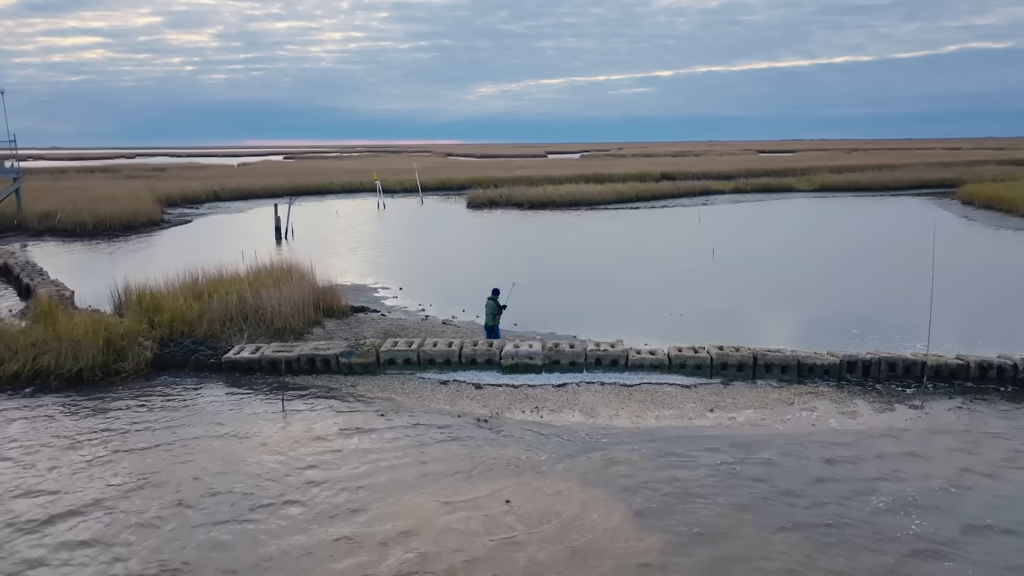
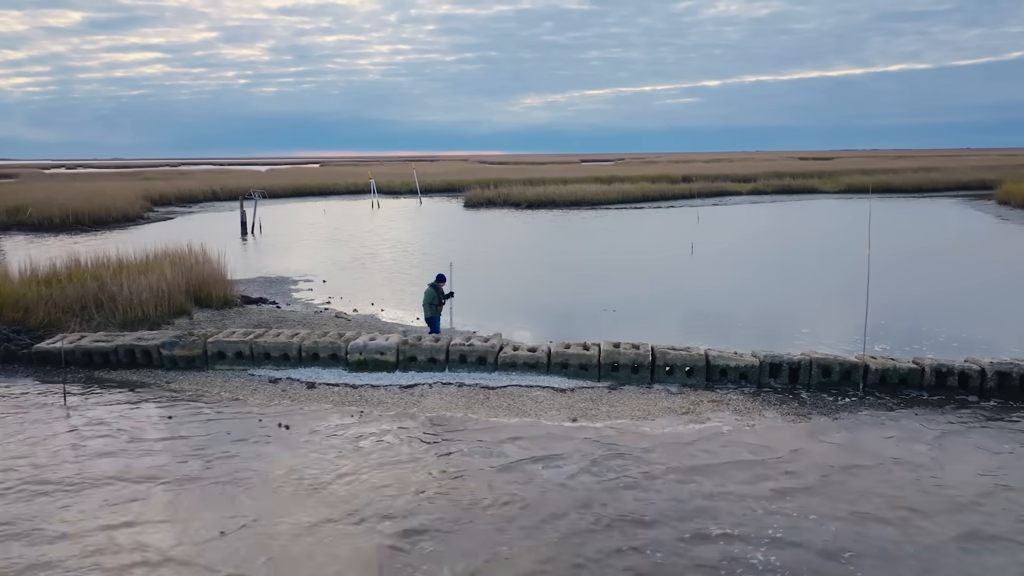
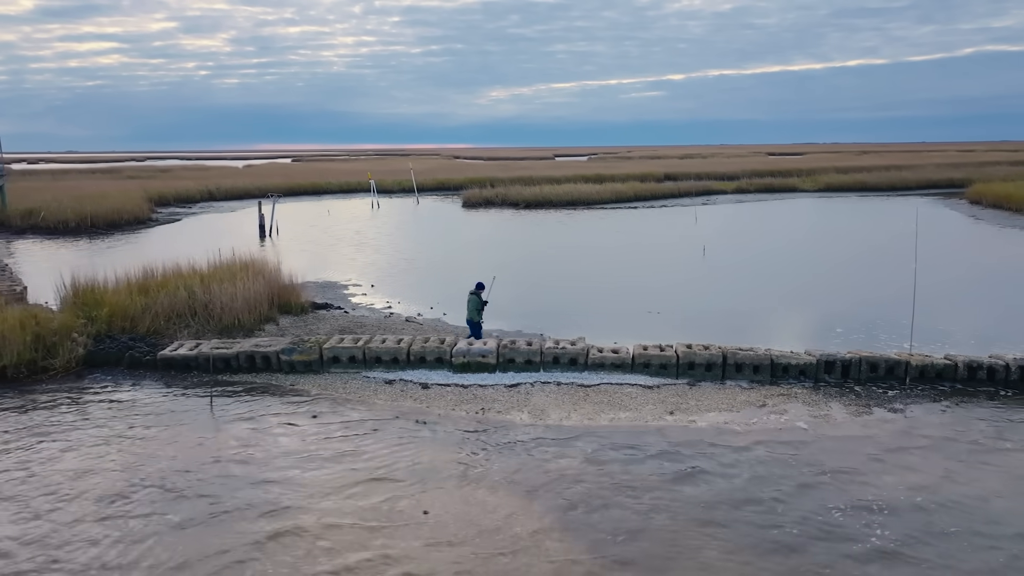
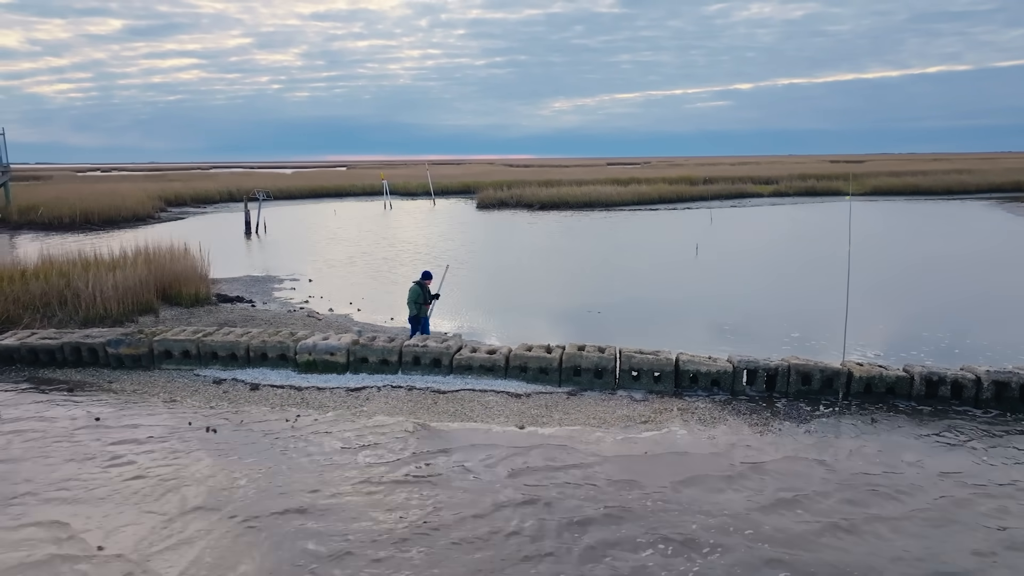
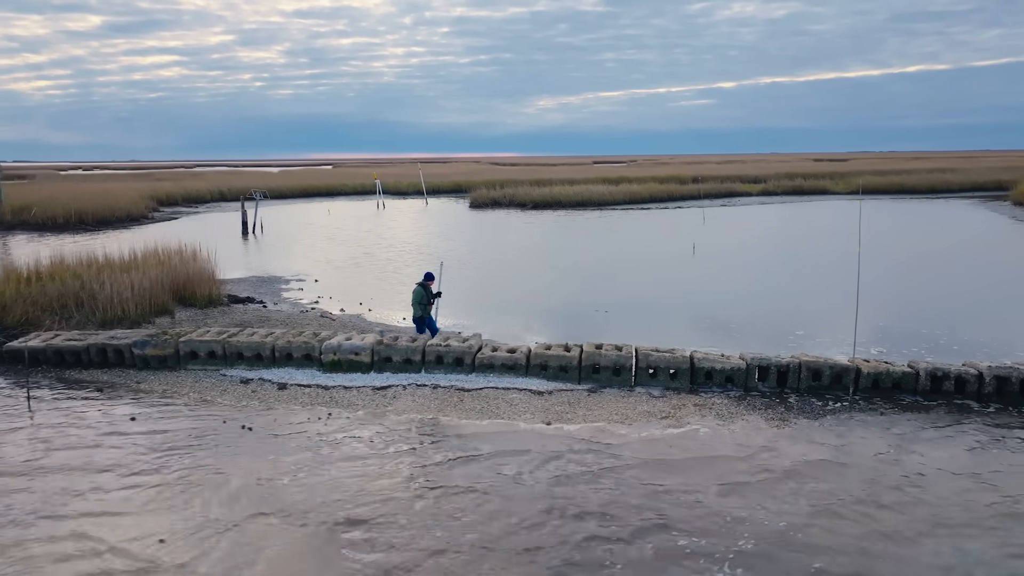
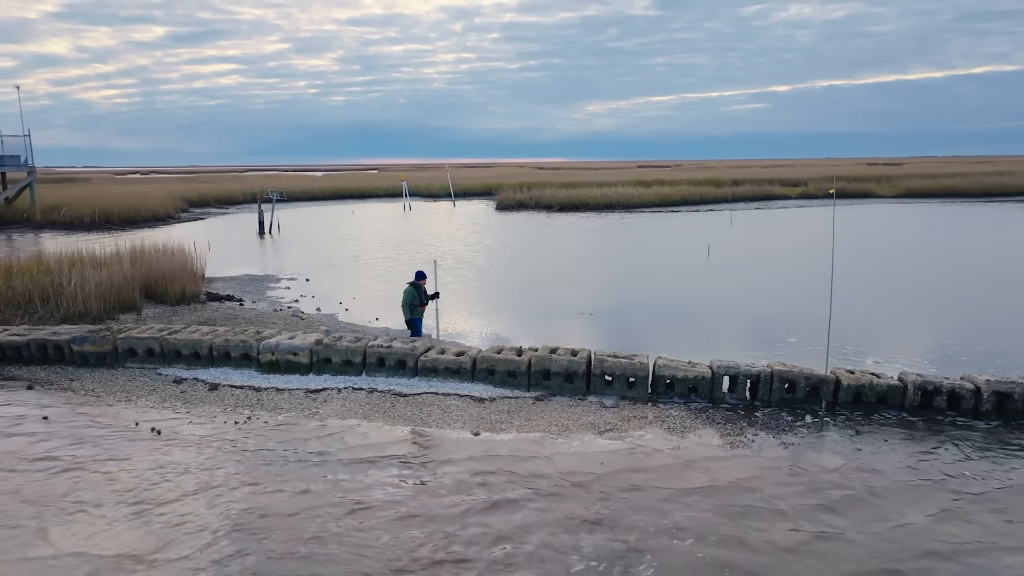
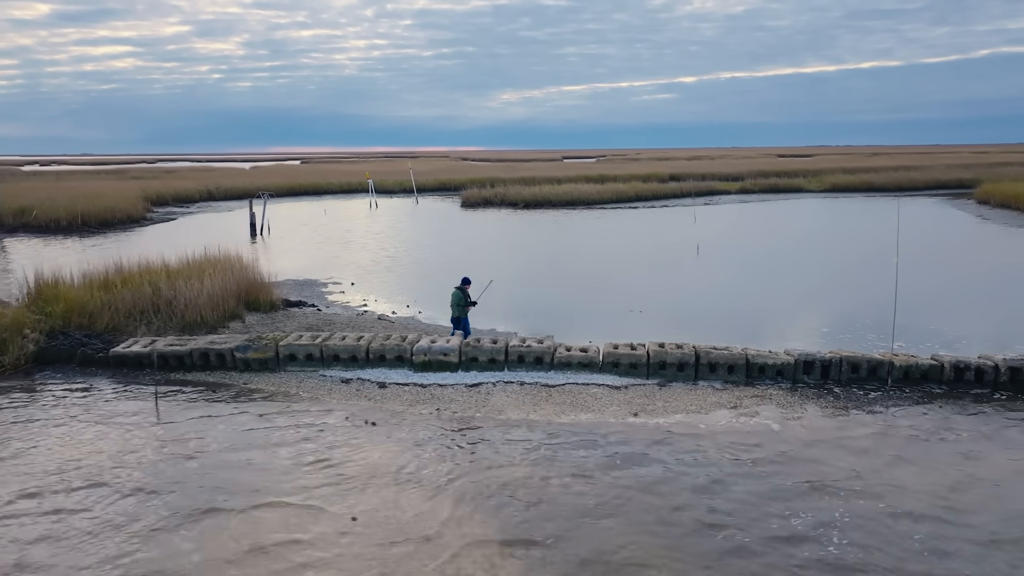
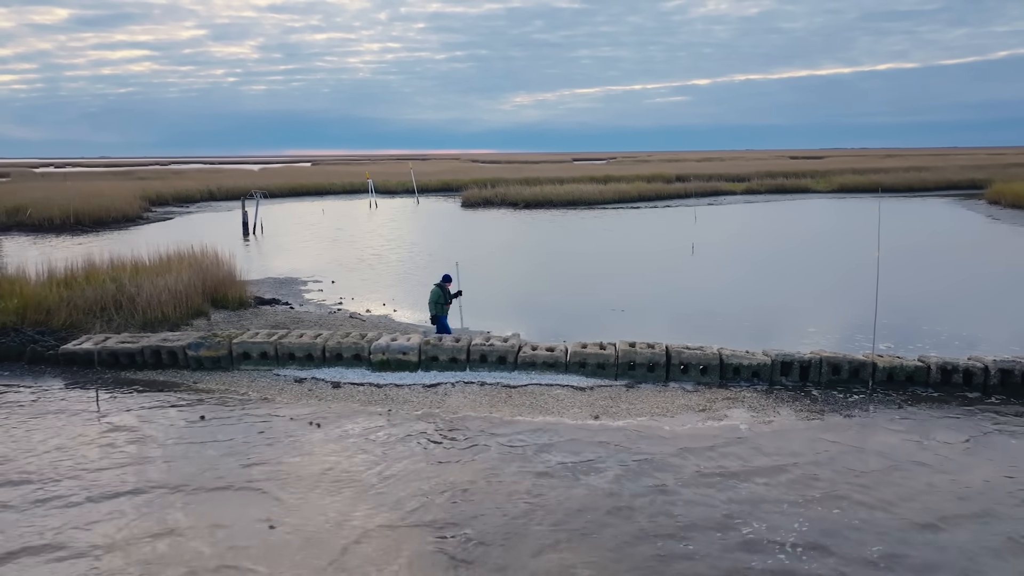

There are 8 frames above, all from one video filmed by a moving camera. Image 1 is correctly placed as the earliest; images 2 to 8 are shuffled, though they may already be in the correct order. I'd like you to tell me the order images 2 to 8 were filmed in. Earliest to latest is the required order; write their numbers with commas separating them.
3, 7, 8, 2, 5, 4, 6
